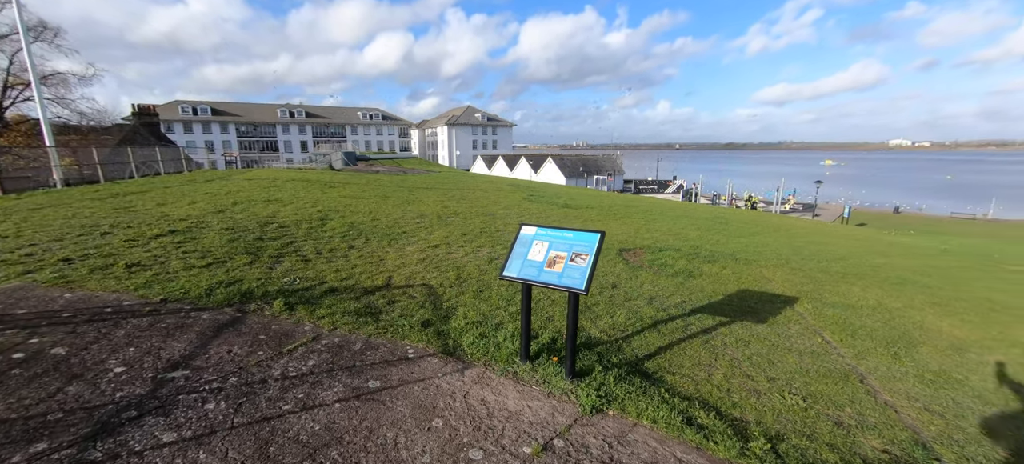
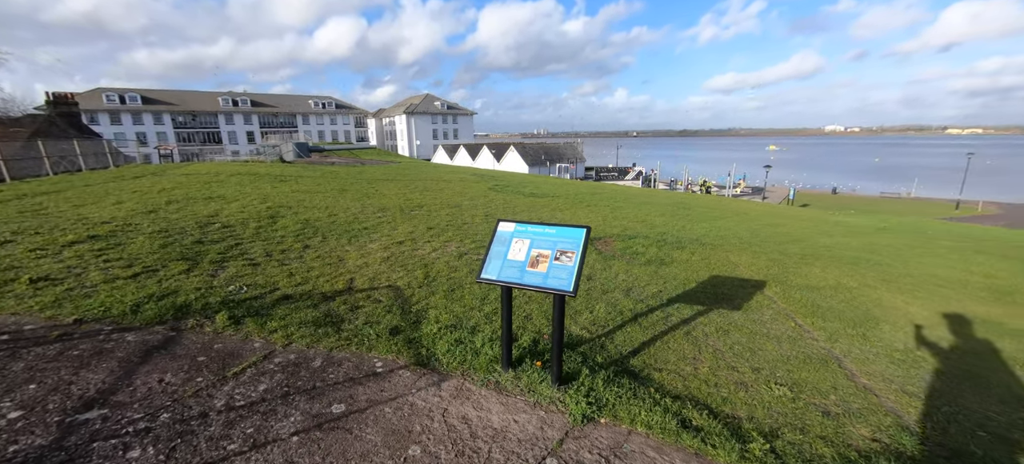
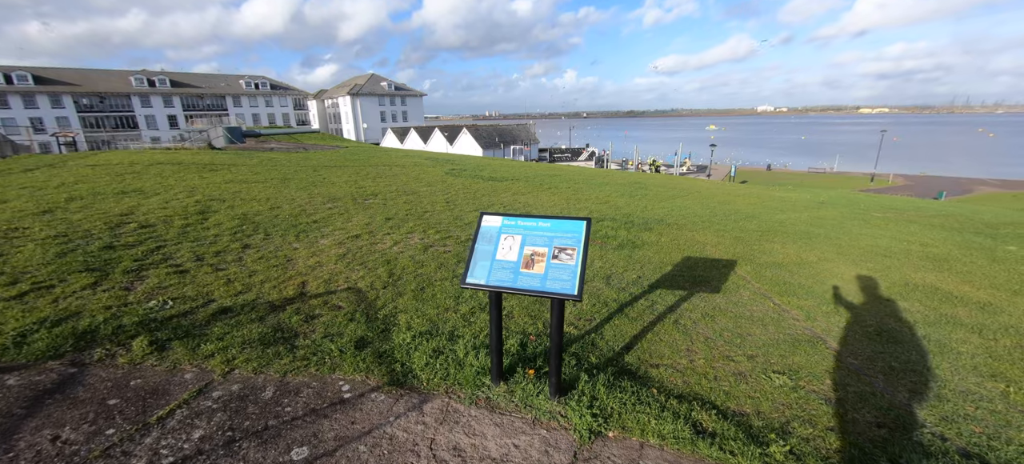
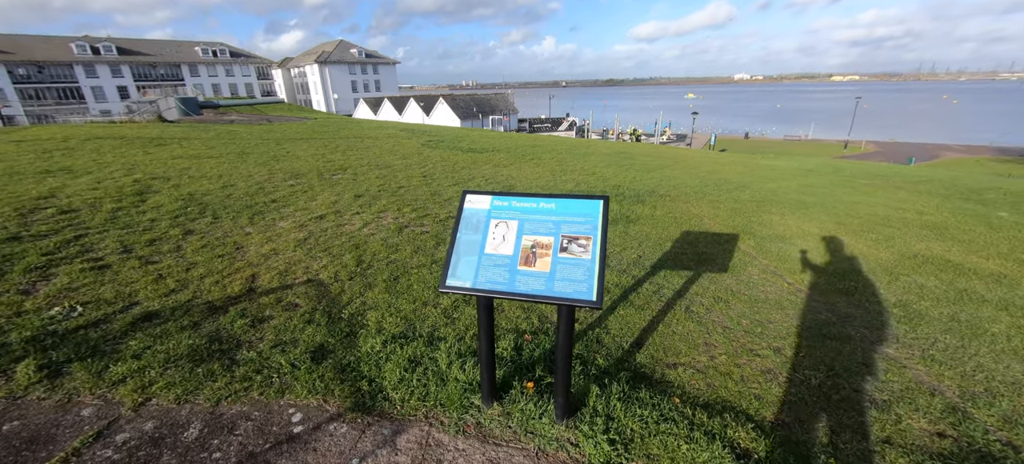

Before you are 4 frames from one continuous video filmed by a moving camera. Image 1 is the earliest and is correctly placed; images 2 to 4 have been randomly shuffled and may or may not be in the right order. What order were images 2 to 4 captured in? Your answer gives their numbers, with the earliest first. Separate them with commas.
2, 3, 4
